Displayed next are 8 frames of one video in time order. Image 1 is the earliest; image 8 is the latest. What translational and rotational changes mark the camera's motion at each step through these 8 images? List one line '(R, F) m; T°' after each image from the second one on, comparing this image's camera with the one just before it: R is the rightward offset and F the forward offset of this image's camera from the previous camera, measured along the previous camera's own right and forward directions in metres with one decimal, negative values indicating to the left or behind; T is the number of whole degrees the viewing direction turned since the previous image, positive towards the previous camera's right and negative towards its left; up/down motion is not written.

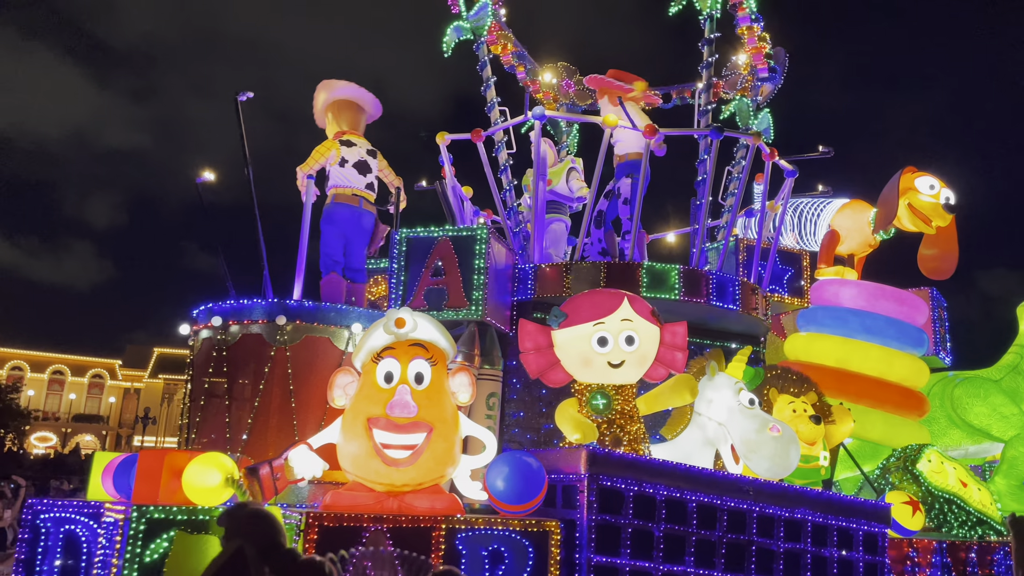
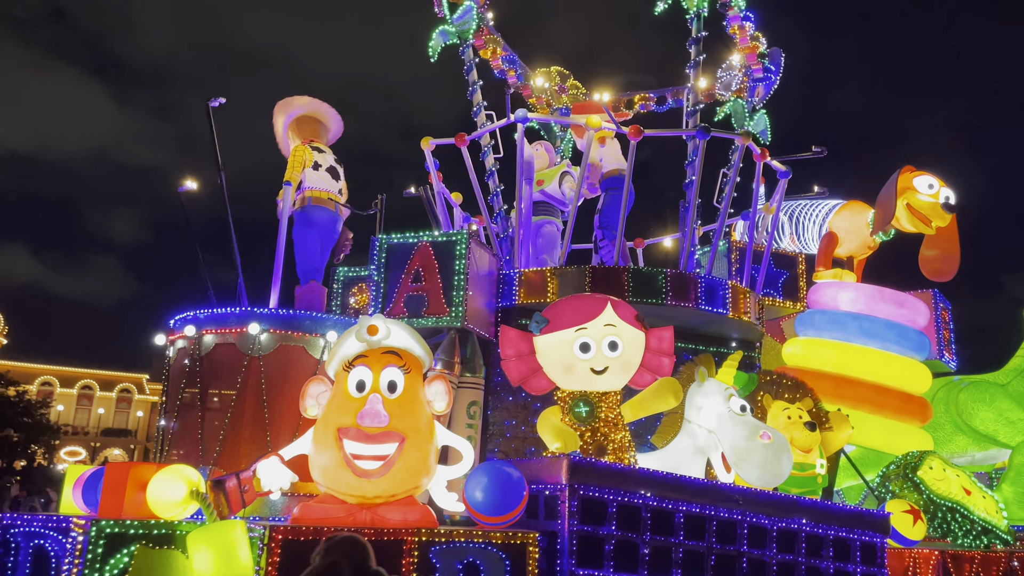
(+0.3, +0.2) m; -1°
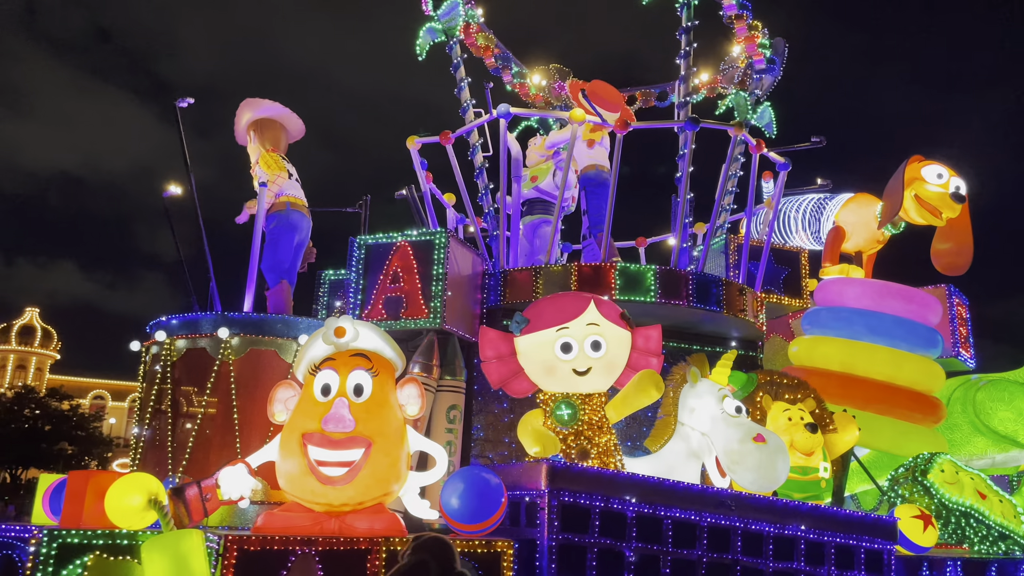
(+0.5, +0.3) m; -2°
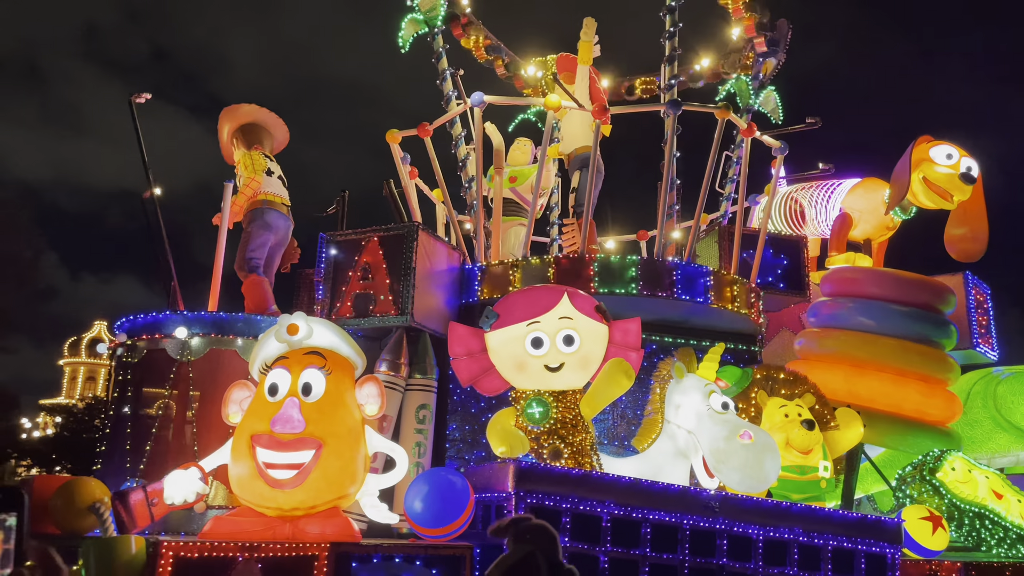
(+0.7, +0.3) m; -3°
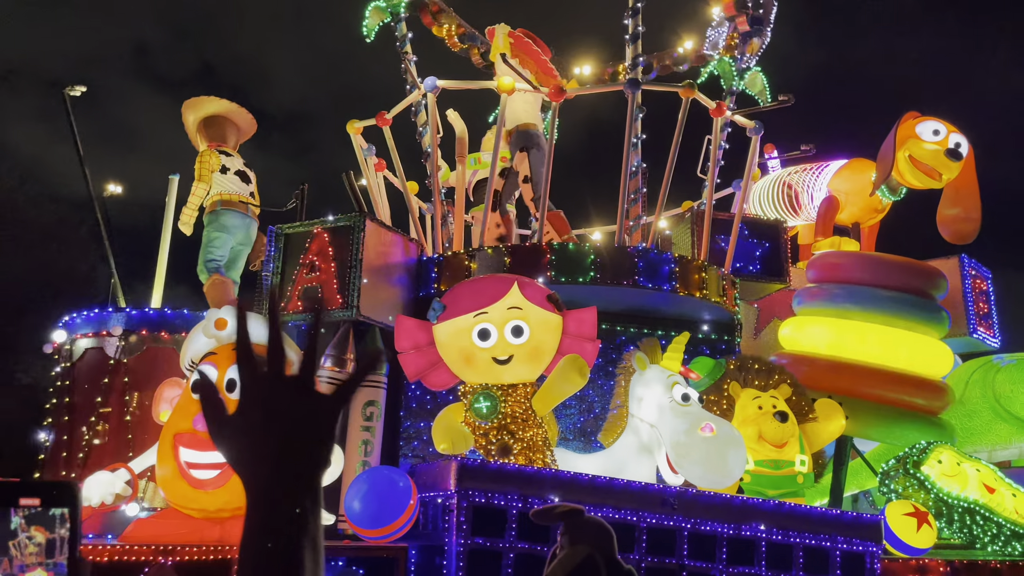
(+0.7, +0.3) m; -2°
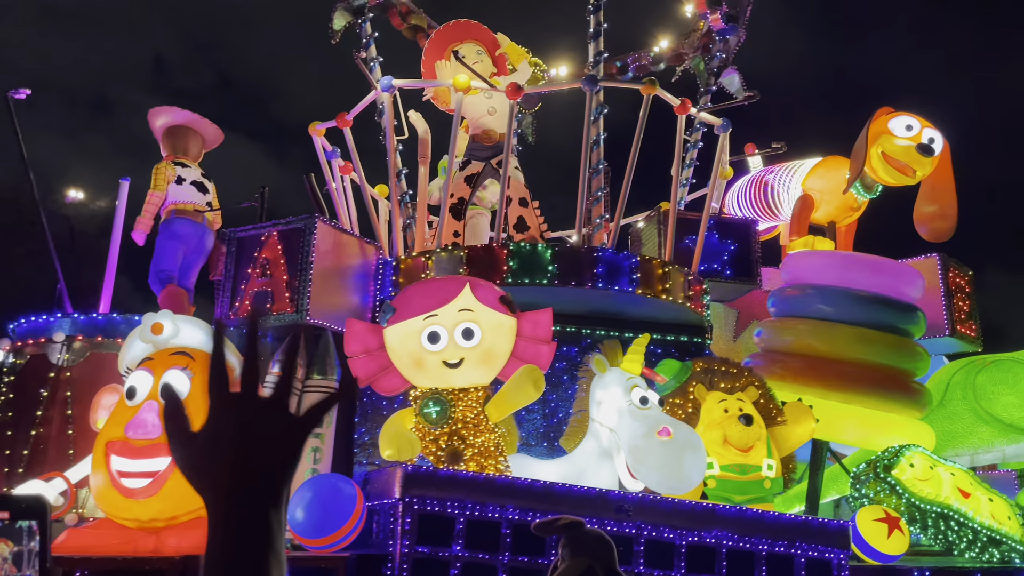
(+0.5, +0.2) m; -1°
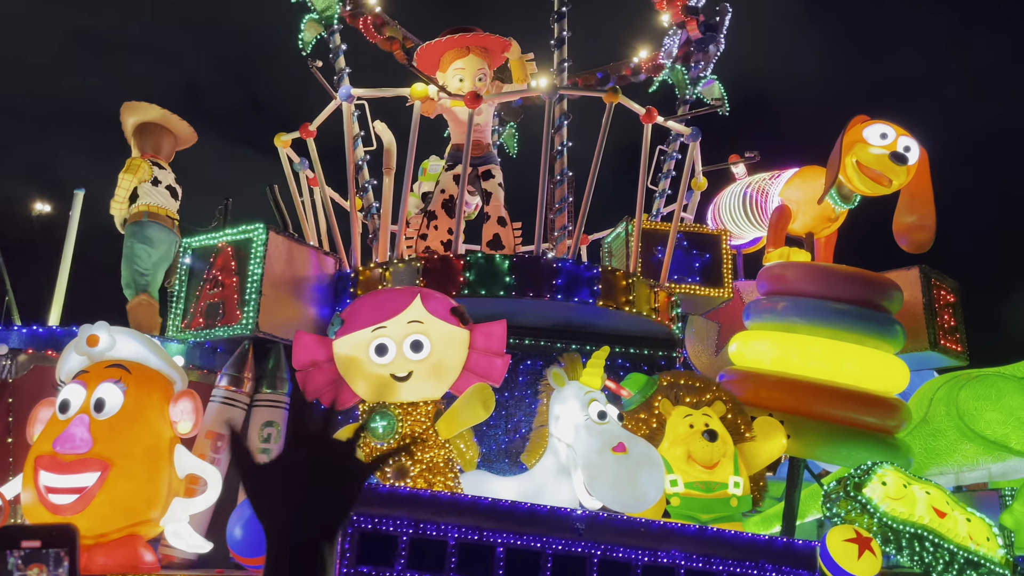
(+0.5, +0.2) m; -1°
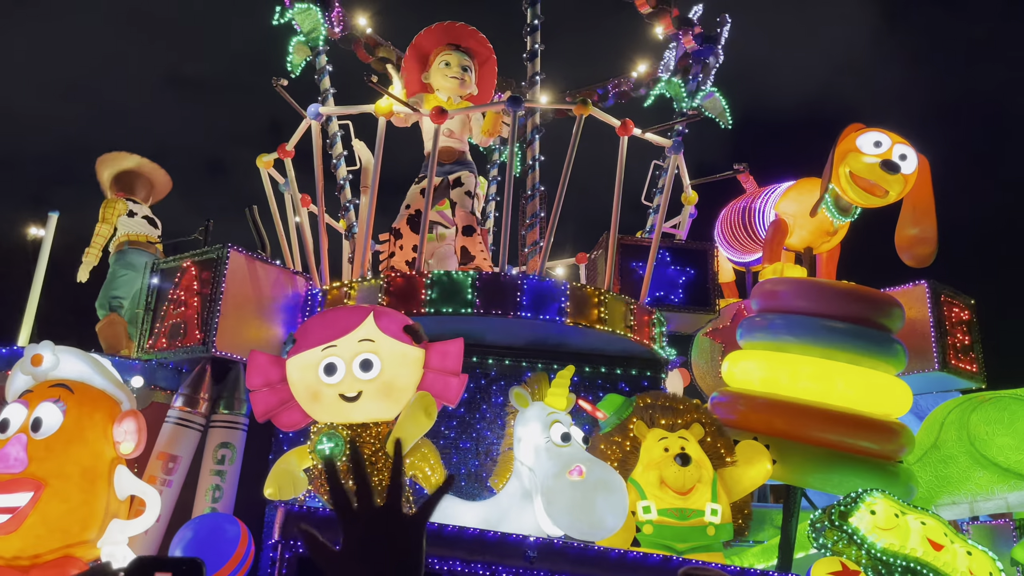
(+0.8, +0.2) m; -4°
